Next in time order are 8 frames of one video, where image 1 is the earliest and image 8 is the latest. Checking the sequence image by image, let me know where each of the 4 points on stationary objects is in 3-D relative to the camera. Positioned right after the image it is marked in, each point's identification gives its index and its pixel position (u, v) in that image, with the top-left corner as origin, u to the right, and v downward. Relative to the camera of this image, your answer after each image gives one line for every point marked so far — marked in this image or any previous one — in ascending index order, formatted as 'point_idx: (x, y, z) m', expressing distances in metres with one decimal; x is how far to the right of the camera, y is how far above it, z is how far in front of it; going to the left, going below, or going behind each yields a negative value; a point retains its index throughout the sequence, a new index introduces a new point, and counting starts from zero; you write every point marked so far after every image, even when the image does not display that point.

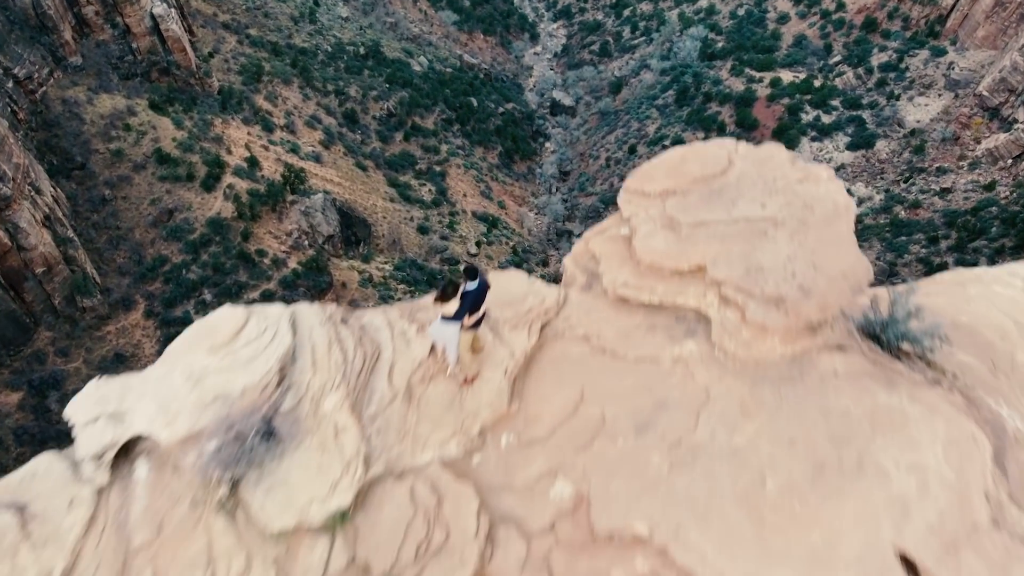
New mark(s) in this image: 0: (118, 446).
0: (-3.4, -1.5, +5.9) m
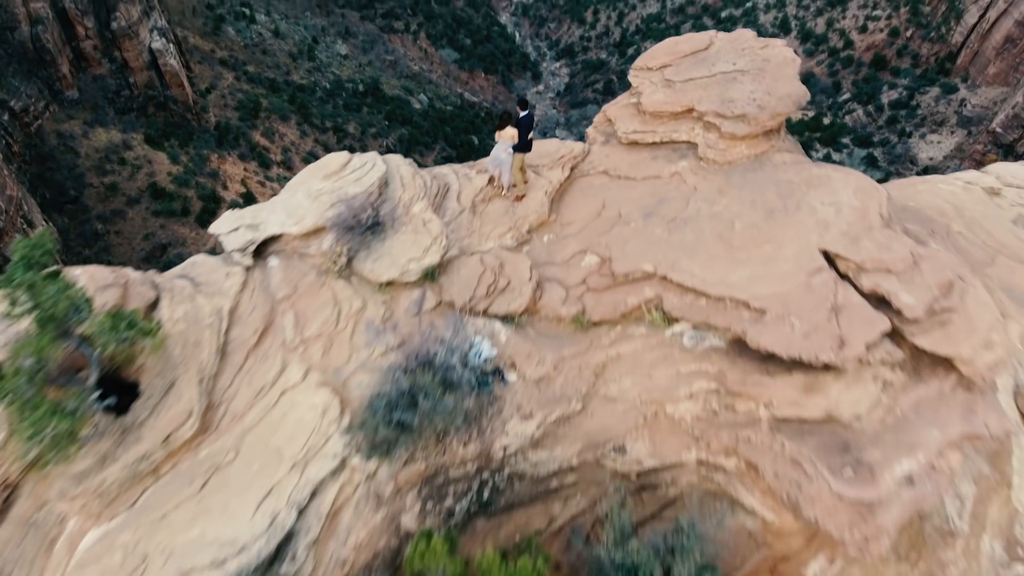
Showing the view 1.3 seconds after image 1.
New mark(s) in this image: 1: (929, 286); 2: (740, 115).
0: (-2.9, +0.4, +7.9) m
1: (+3.5, +0.1, +6.0) m
2: (+2.5, +2.0, +7.8) m
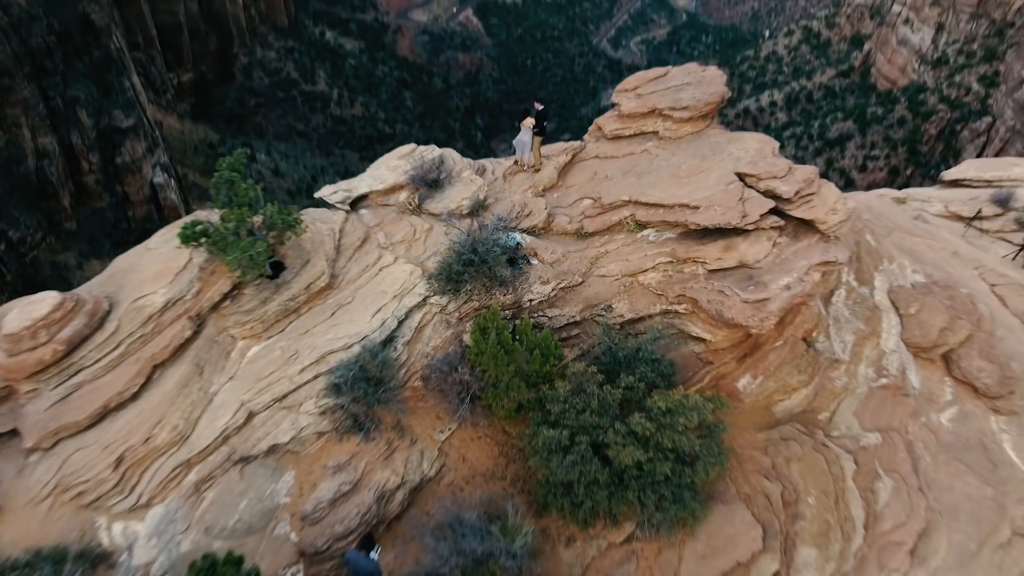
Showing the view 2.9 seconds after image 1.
0: (-2.6, +1.5, +11.4) m
1: (+3.8, +1.5, +9.5) m
2: (+2.8, +3.0, +11.6) m
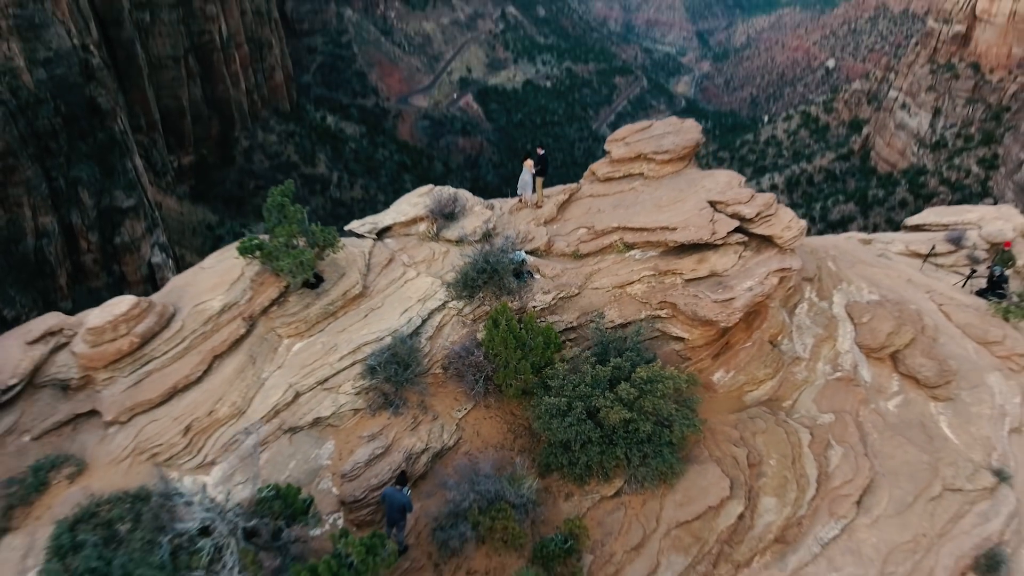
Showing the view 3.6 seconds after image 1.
0: (-2.5, +1.1, +13.2) m
1: (+4.0, +1.3, +11.3) m
2: (+3.0, +2.6, +13.5) m
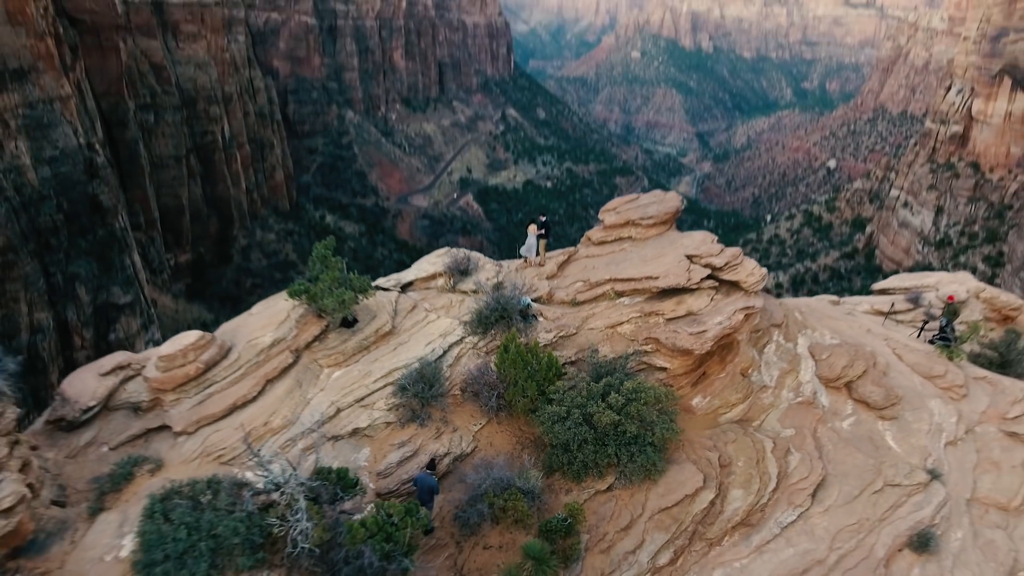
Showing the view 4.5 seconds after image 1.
0: (-2.4, +0.2, +15.3) m
1: (+4.1, +0.6, +13.4) m
2: (+3.1, +1.6, +15.8) m
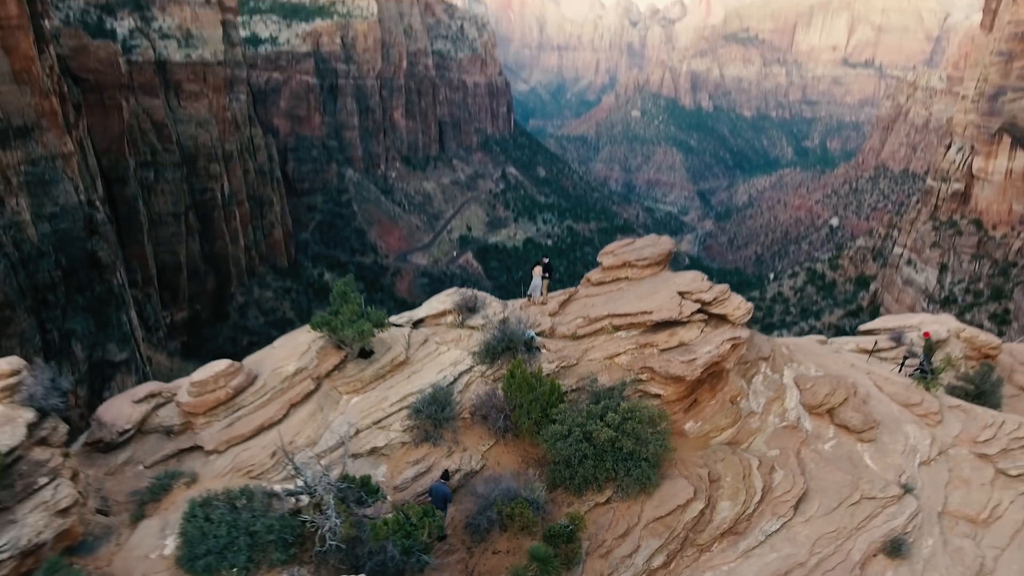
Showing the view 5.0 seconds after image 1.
0: (-2.2, -0.7, +16.5) m
1: (+4.2, -0.1, +14.6) m
2: (+3.2, +0.7, +17.0) m
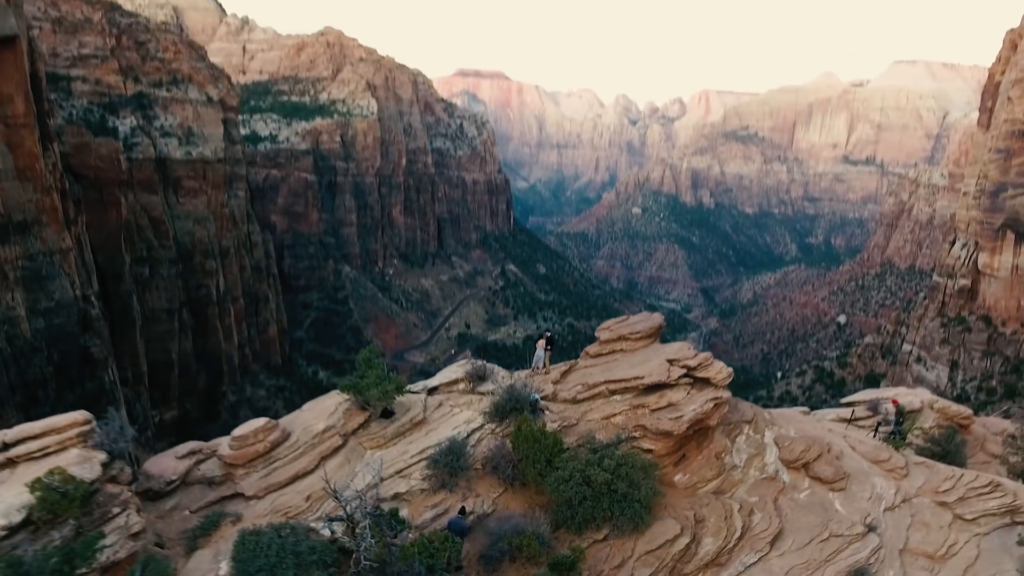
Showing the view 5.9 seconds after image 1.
0: (-2.1, -2.5, +18.2) m
1: (+4.4, -1.6, +16.4) m
2: (+3.4, -1.2, +18.9) m
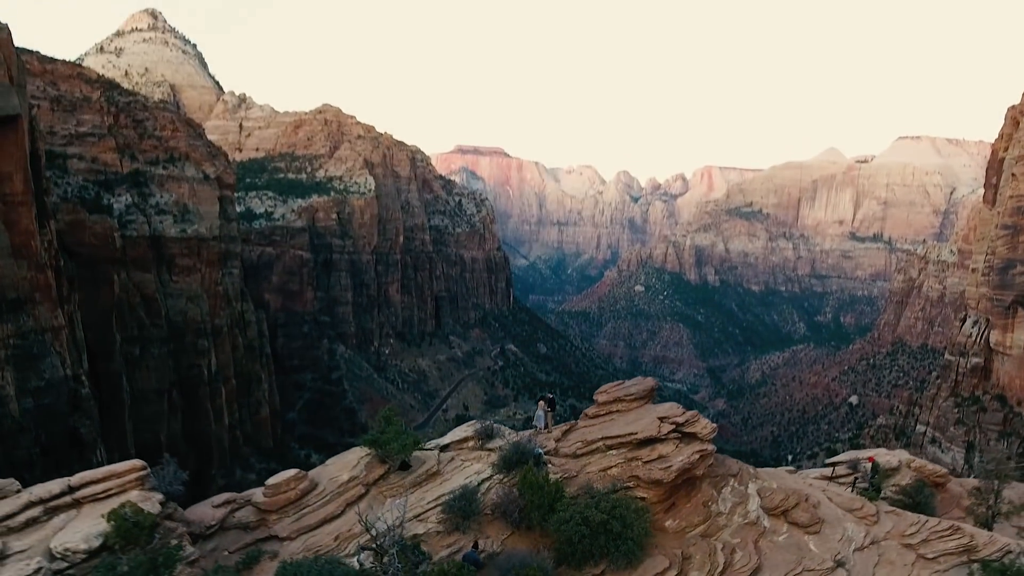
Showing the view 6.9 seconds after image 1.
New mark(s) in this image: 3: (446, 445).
0: (-1.9, -4.3, +20.0) m
1: (+4.5, -3.3, +18.2) m
2: (+3.5, -3.1, +20.8) m
3: (-1.9, -4.4, +19.9) m
